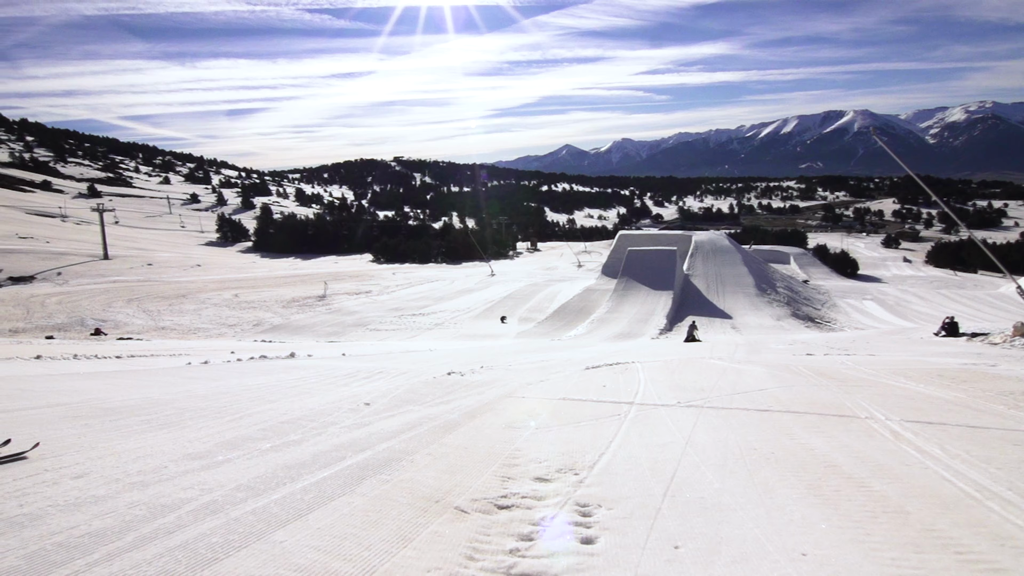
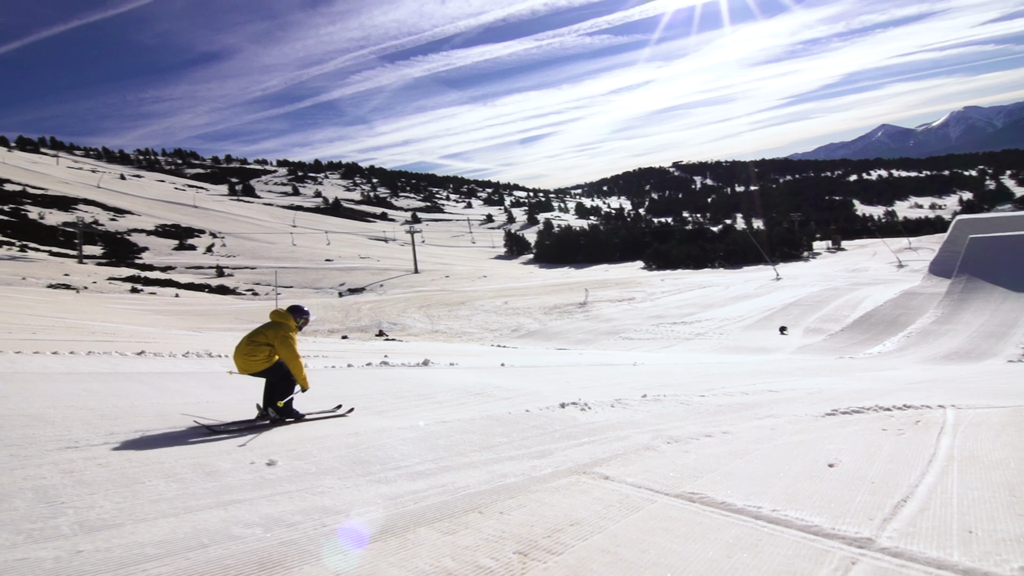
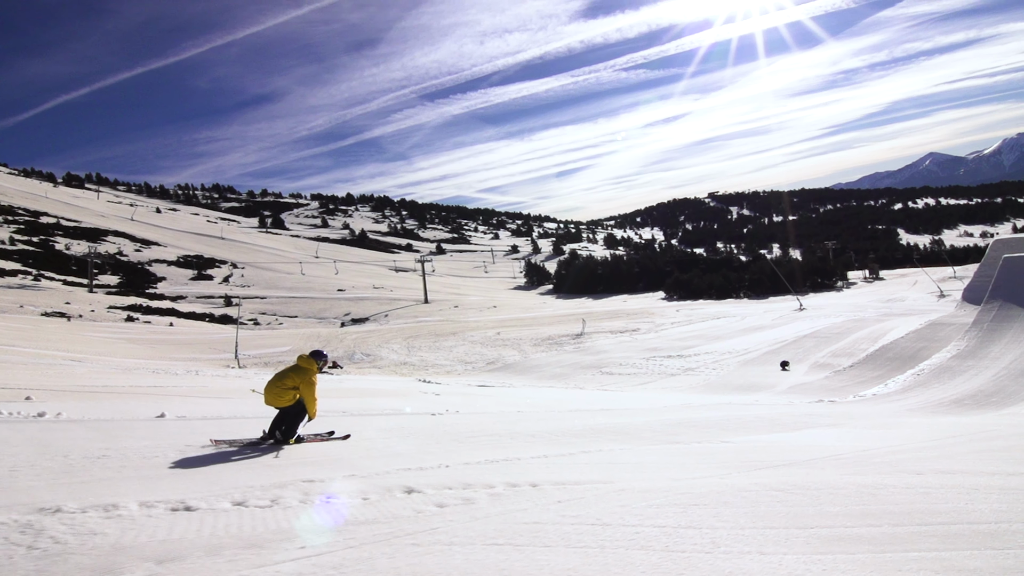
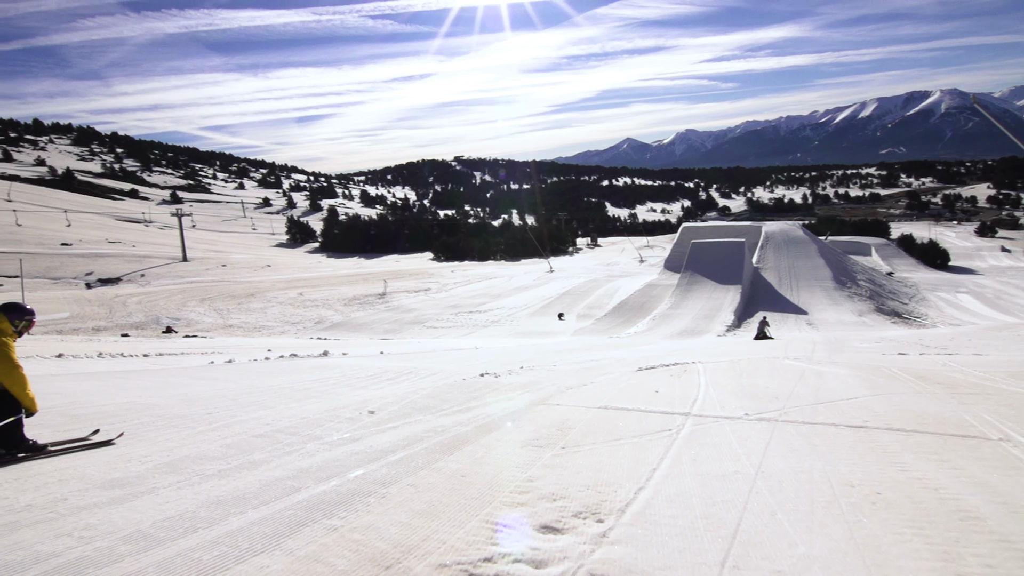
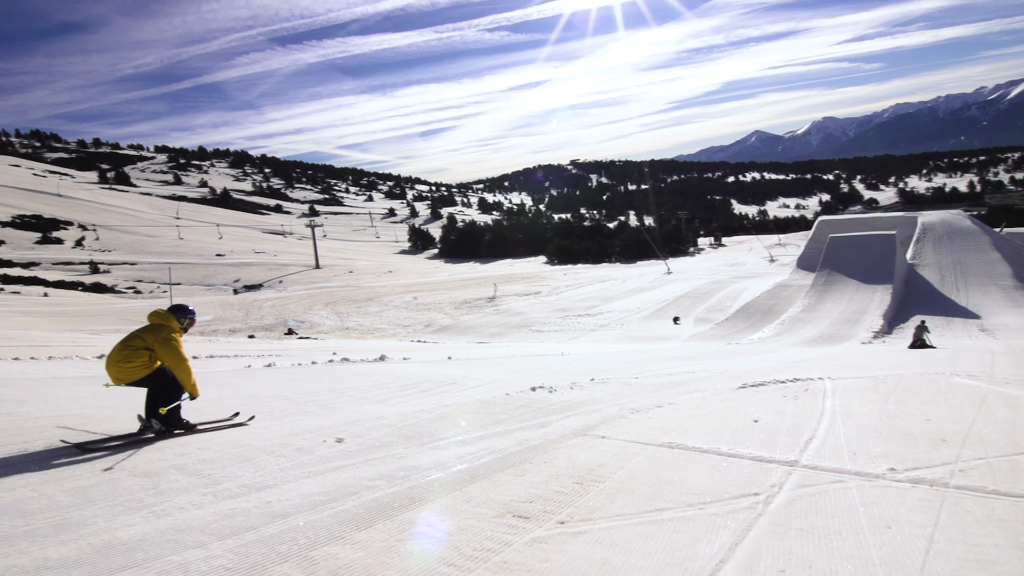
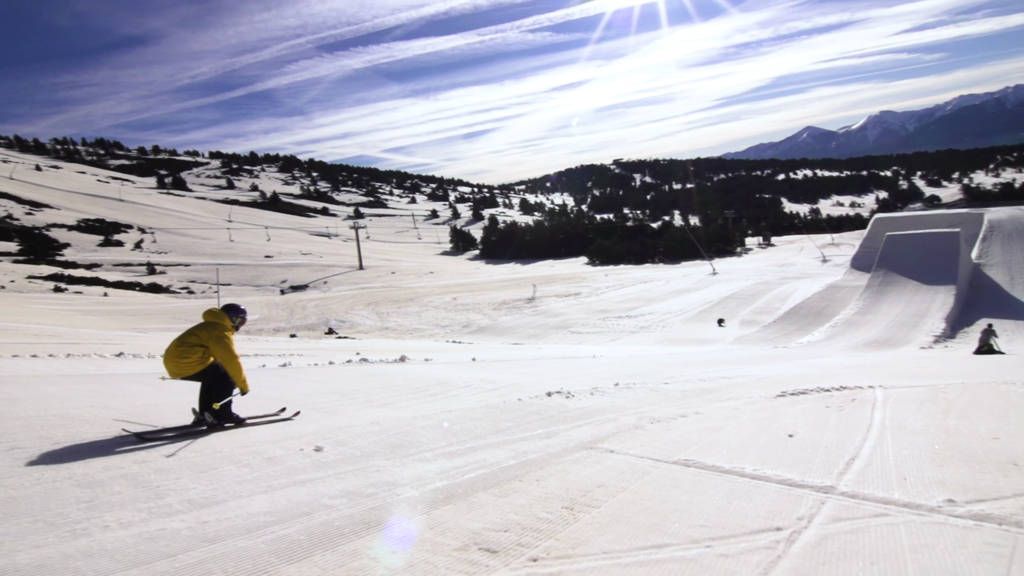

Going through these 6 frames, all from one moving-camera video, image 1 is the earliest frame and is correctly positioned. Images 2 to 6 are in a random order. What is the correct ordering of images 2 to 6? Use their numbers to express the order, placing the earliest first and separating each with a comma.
4, 5, 6, 2, 3
